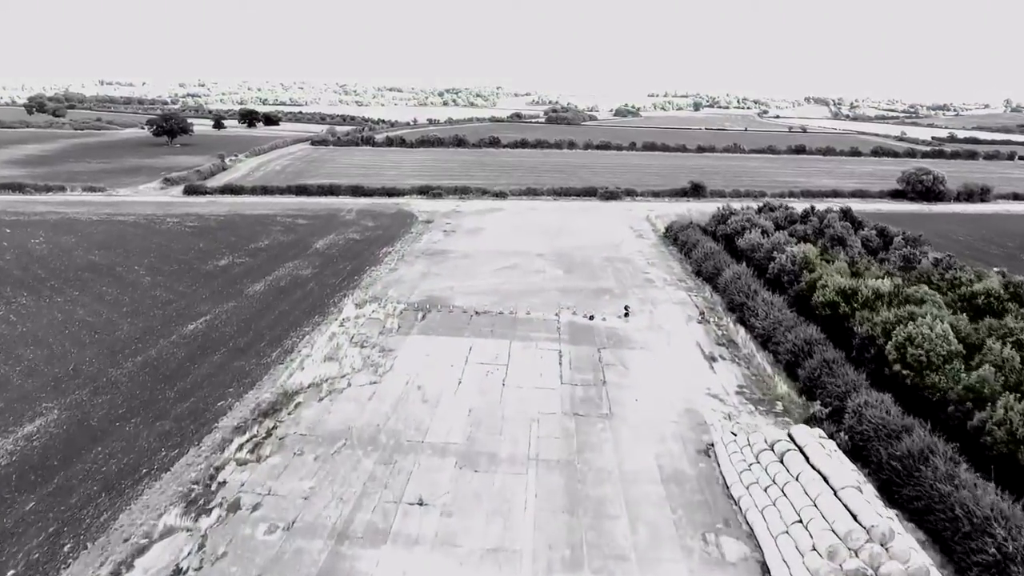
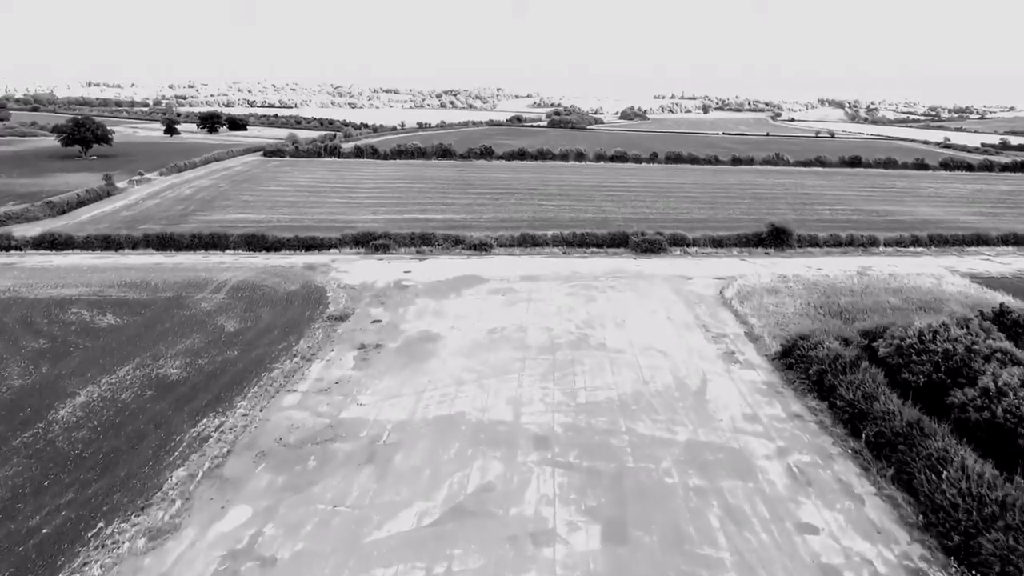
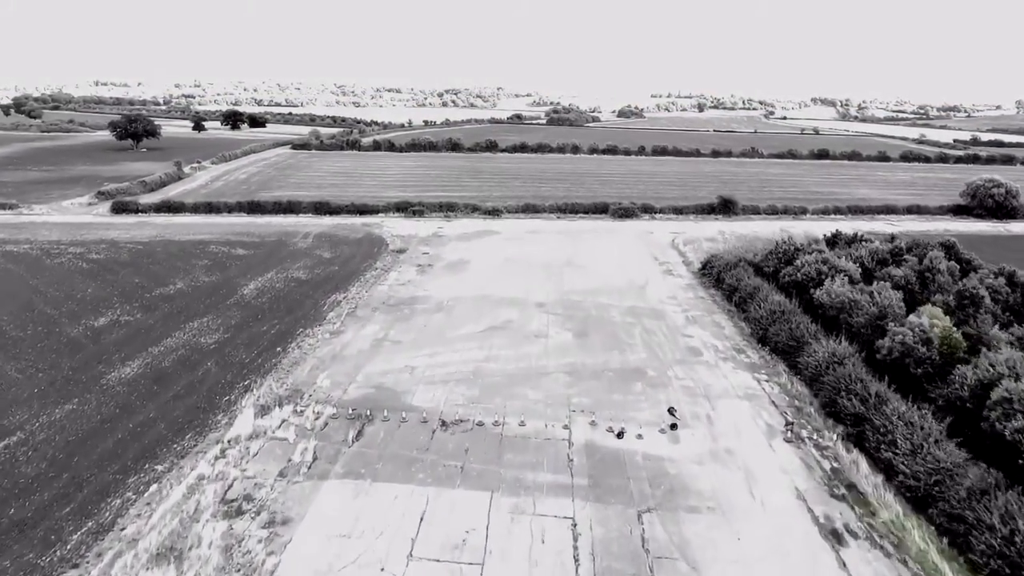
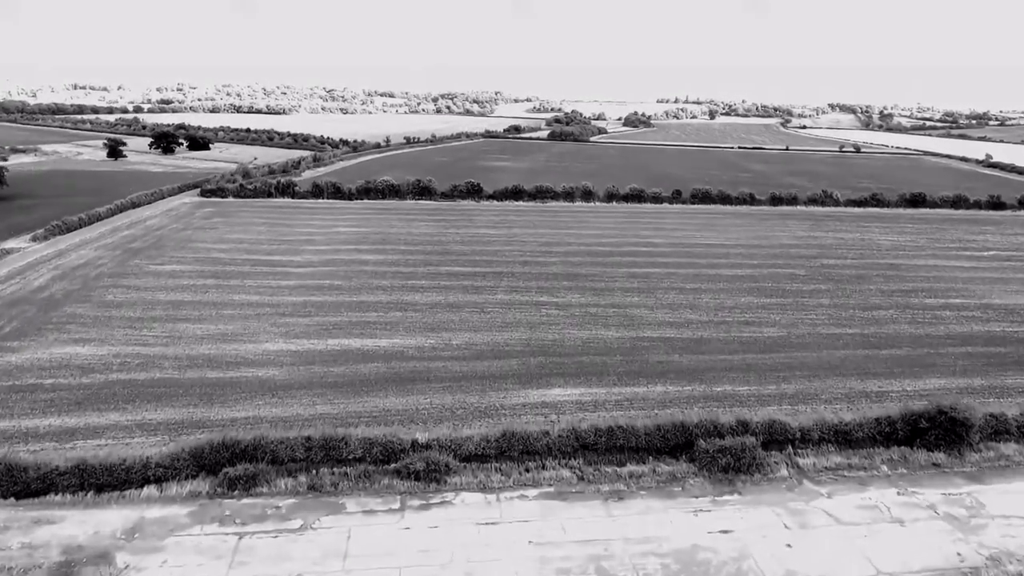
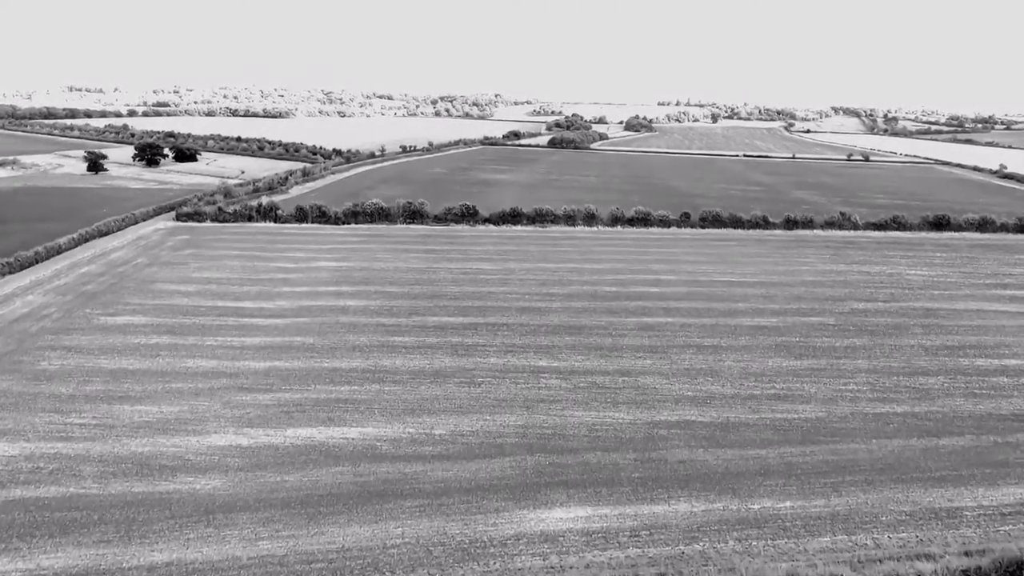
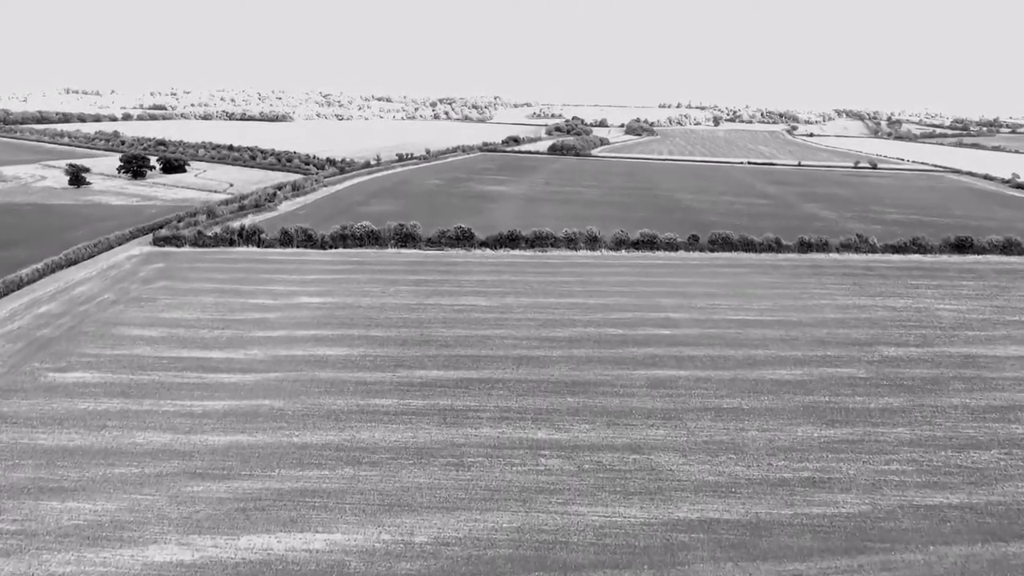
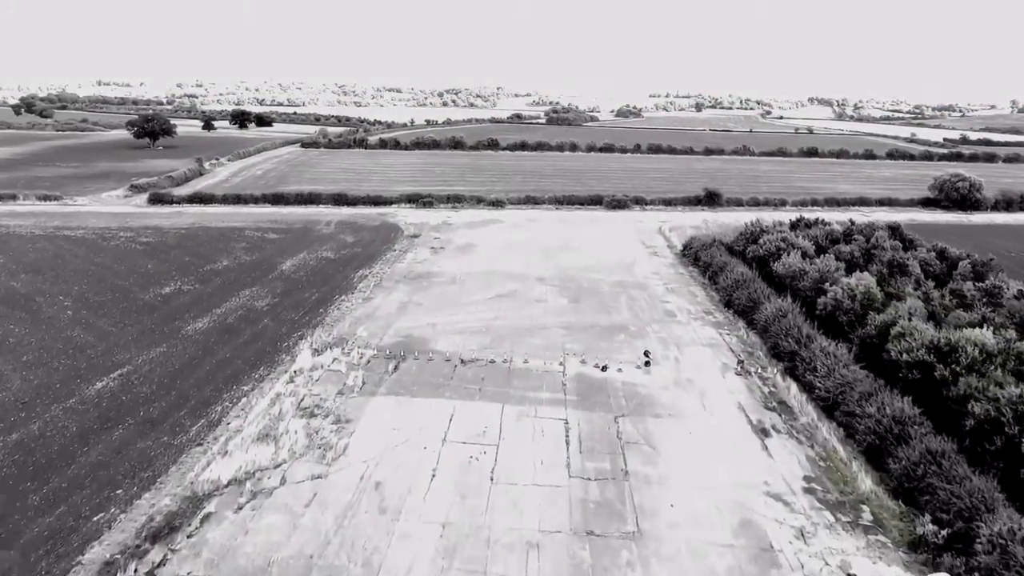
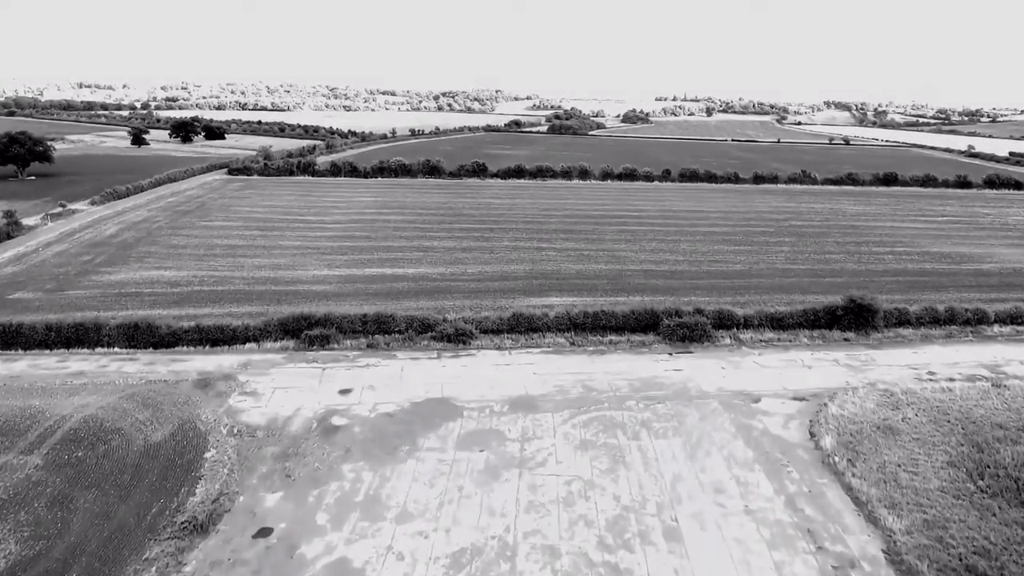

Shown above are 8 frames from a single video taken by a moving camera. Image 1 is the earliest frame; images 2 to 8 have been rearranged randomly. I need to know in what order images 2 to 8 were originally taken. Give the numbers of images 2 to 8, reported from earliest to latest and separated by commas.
7, 3, 2, 8, 4, 5, 6
